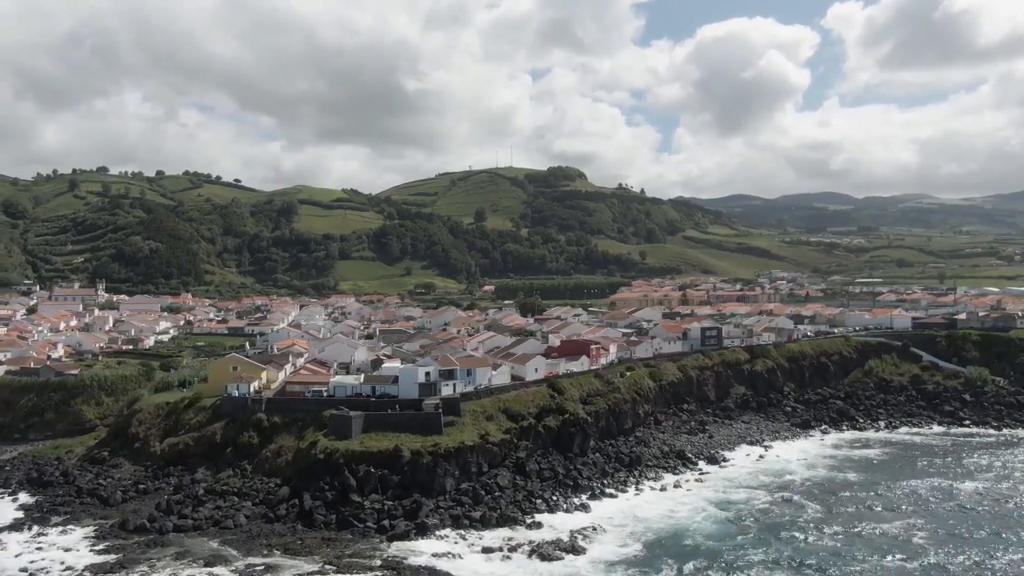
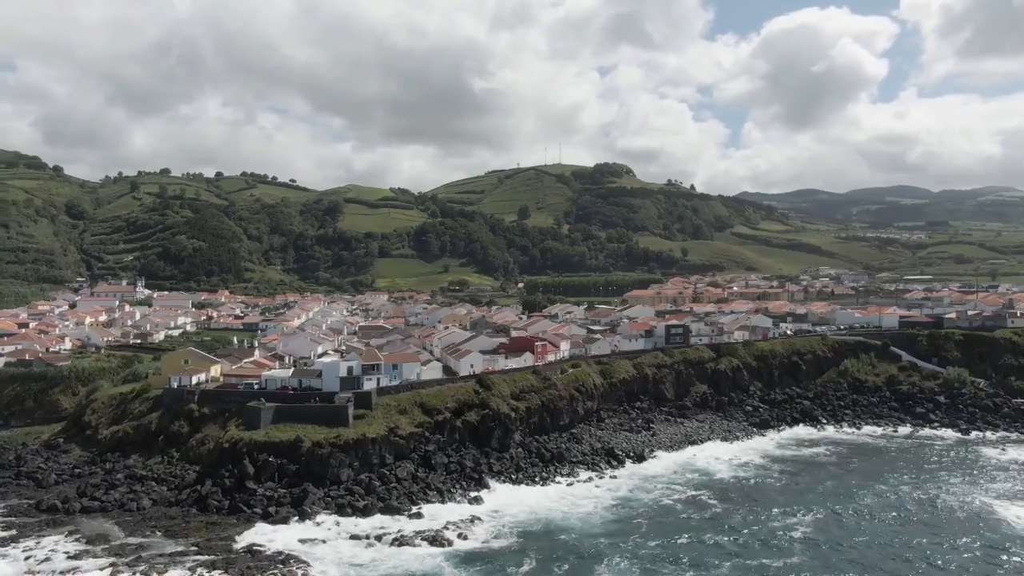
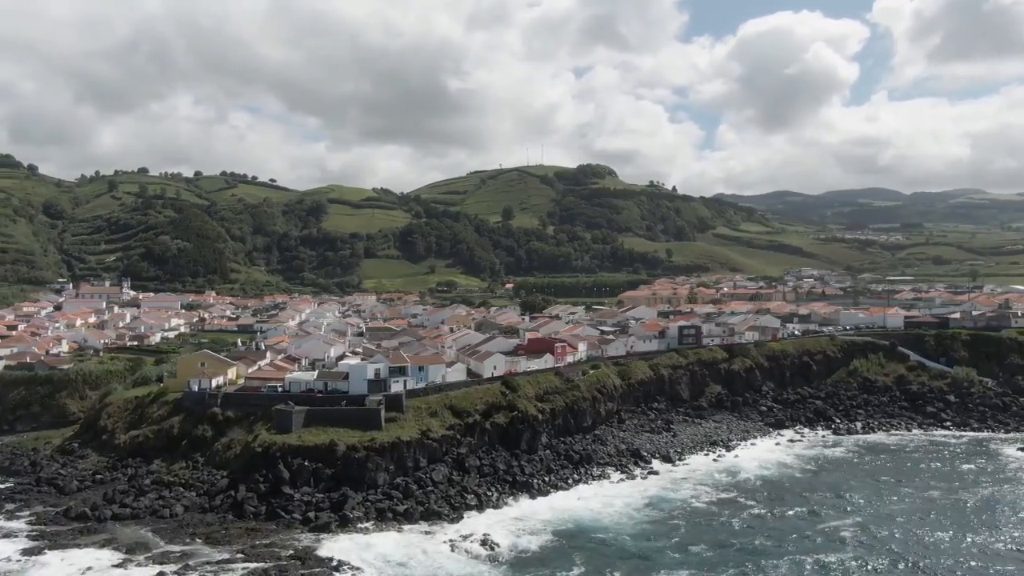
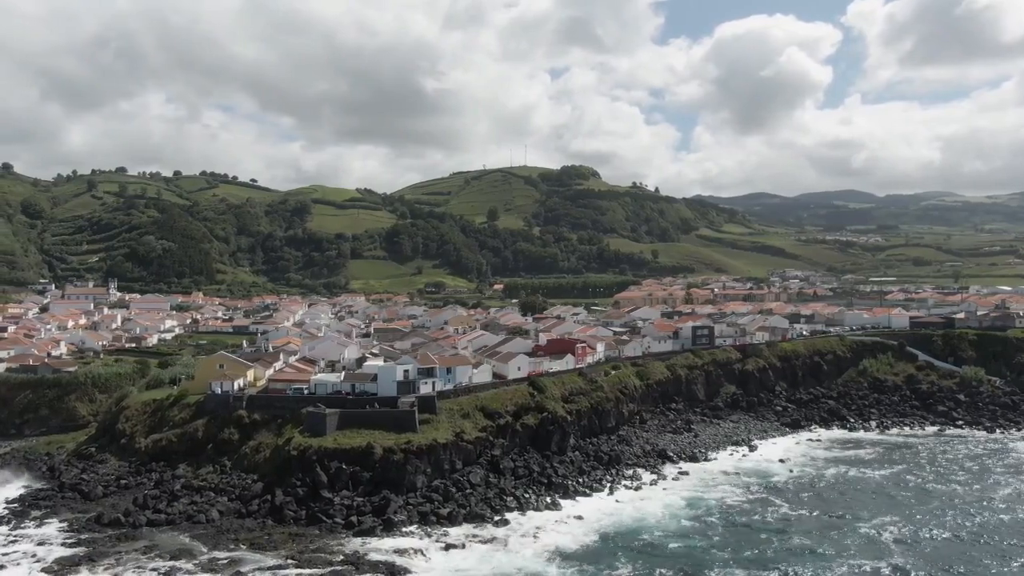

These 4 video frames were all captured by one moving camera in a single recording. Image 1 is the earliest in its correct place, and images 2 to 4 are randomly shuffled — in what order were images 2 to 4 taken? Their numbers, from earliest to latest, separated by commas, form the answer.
4, 3, 2
